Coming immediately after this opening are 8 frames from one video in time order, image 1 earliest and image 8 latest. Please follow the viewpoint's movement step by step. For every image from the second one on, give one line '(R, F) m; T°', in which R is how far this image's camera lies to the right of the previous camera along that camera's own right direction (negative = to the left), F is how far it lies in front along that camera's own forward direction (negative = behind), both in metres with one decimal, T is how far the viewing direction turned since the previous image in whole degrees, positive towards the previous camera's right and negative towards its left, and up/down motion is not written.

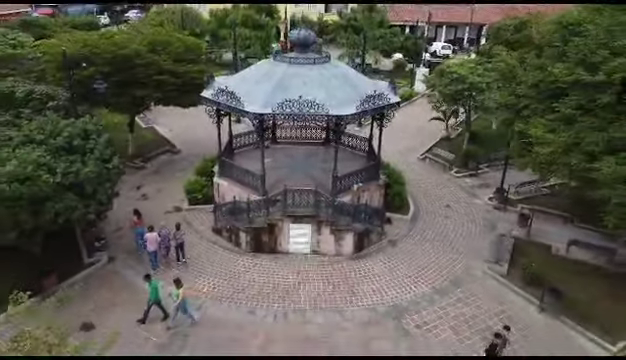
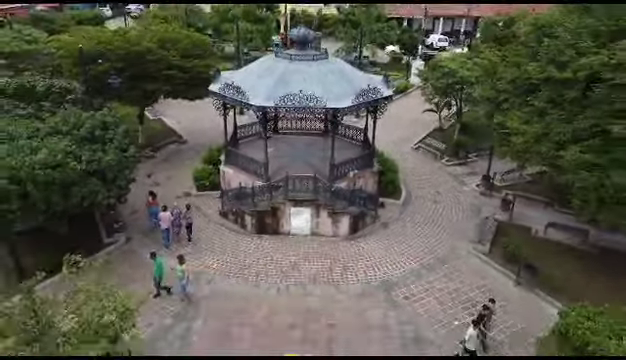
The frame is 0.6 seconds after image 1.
(0.0, -1.9) m; 0°
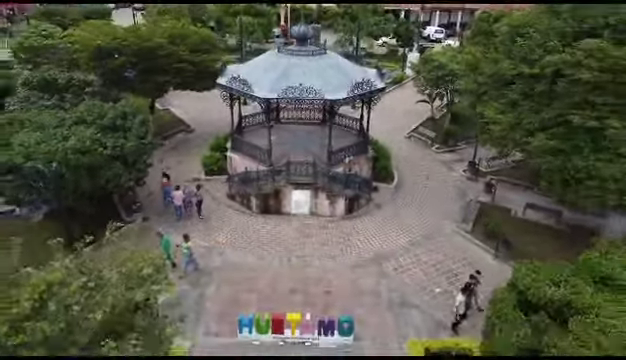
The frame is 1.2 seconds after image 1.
(0.0, -2.3) m; 0°
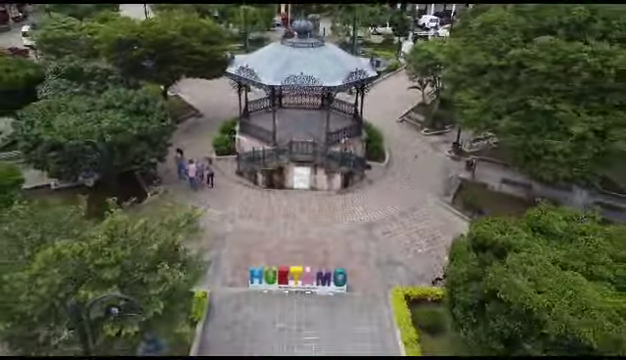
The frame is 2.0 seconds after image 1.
(0.0, -3.2) m; 0°
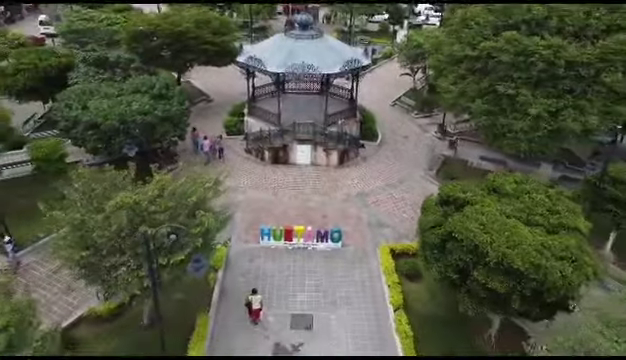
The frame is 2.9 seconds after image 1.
(0.0, -3.8) m; 0°
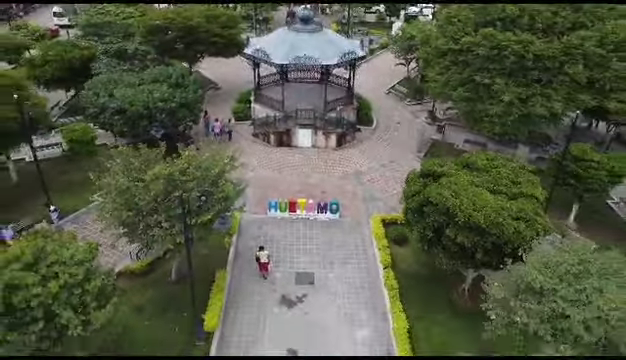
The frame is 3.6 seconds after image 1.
(-0.1, -3.5) m; 0°
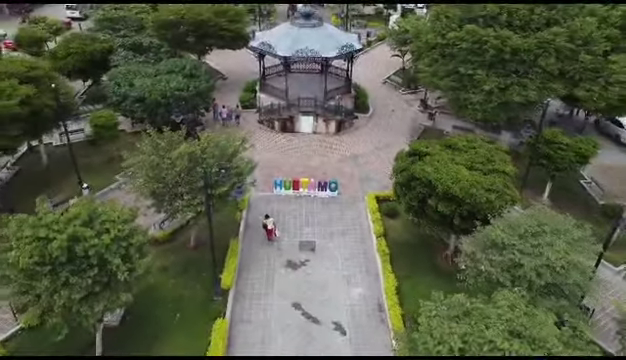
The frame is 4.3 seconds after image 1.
(-0.1, -3.3) m; 0°
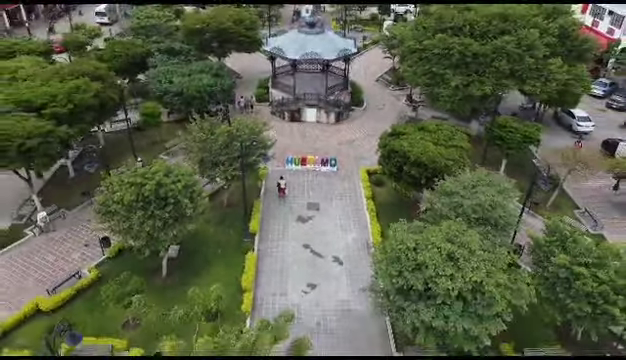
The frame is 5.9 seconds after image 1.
(-0.3, -8.1) m; 0°
